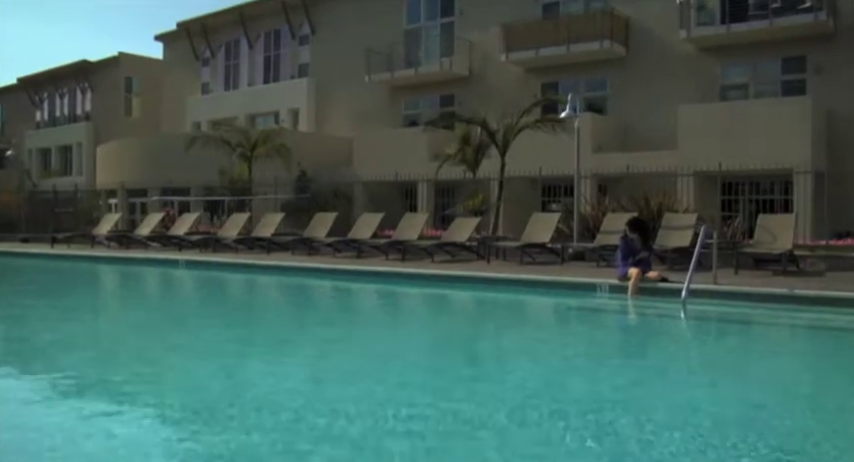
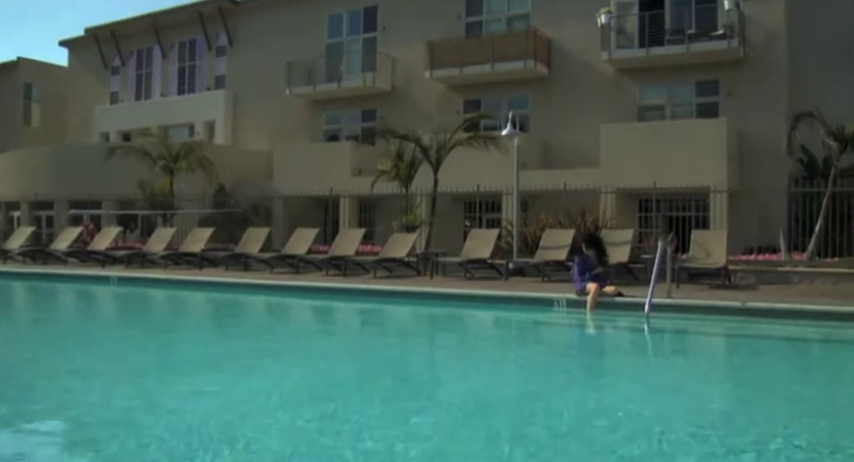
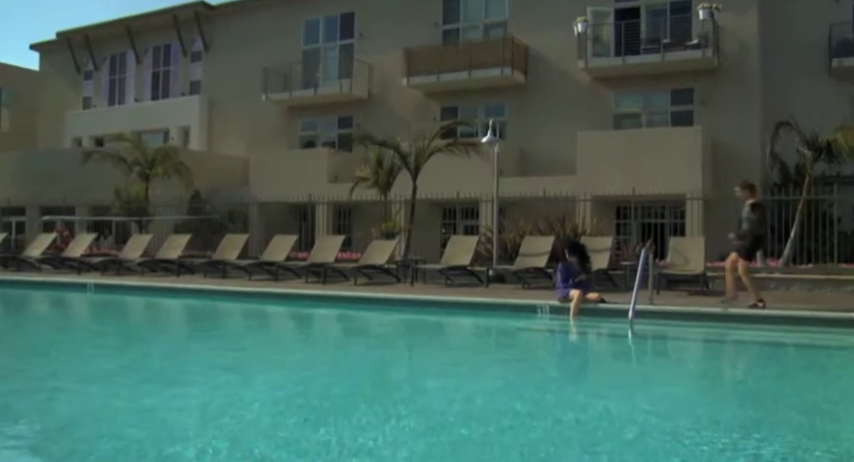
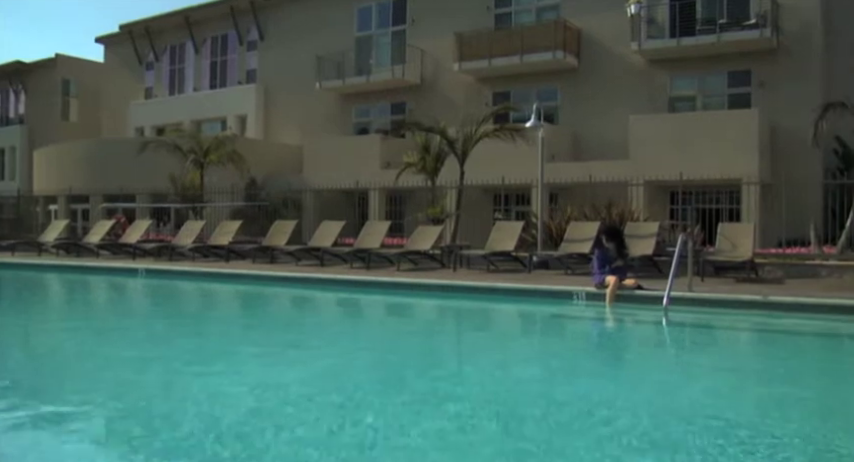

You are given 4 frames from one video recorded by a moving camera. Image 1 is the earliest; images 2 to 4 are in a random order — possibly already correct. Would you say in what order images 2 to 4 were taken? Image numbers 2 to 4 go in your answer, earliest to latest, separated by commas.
4, 2, 3
